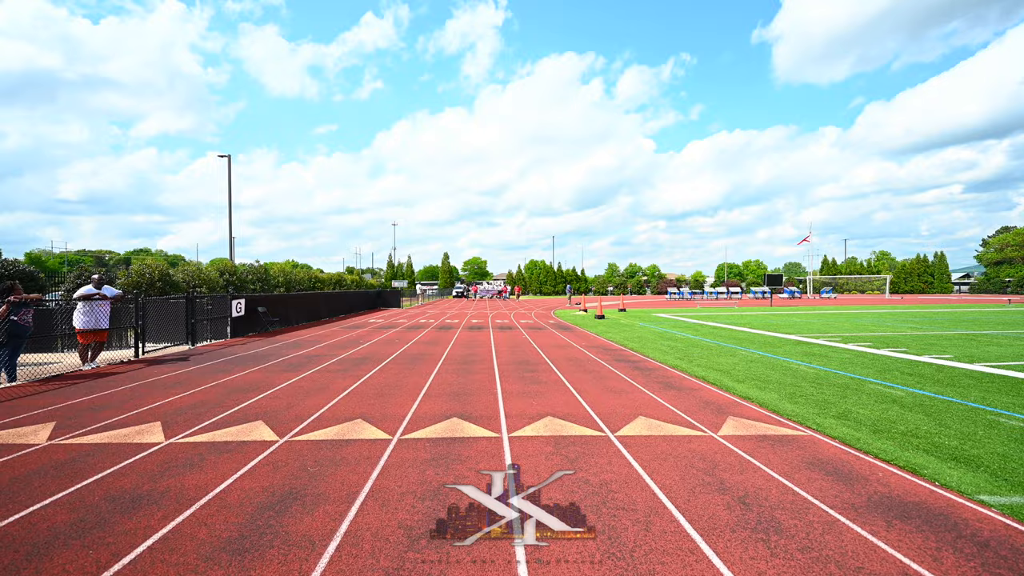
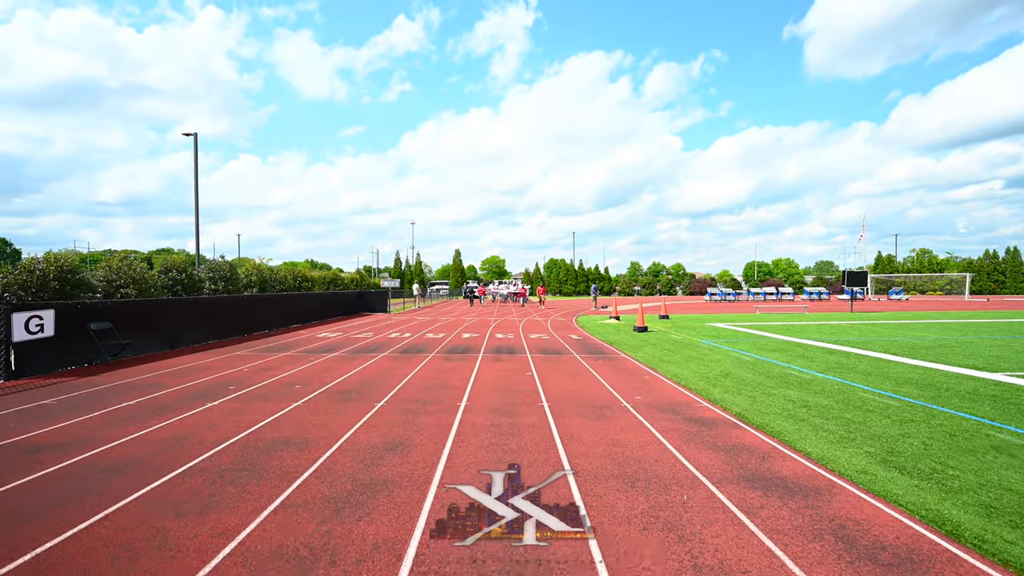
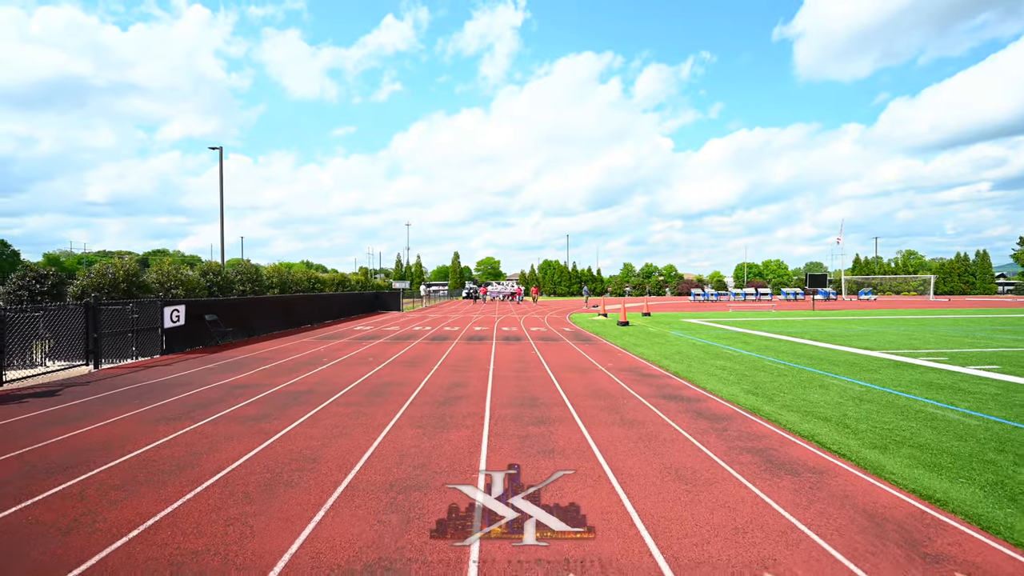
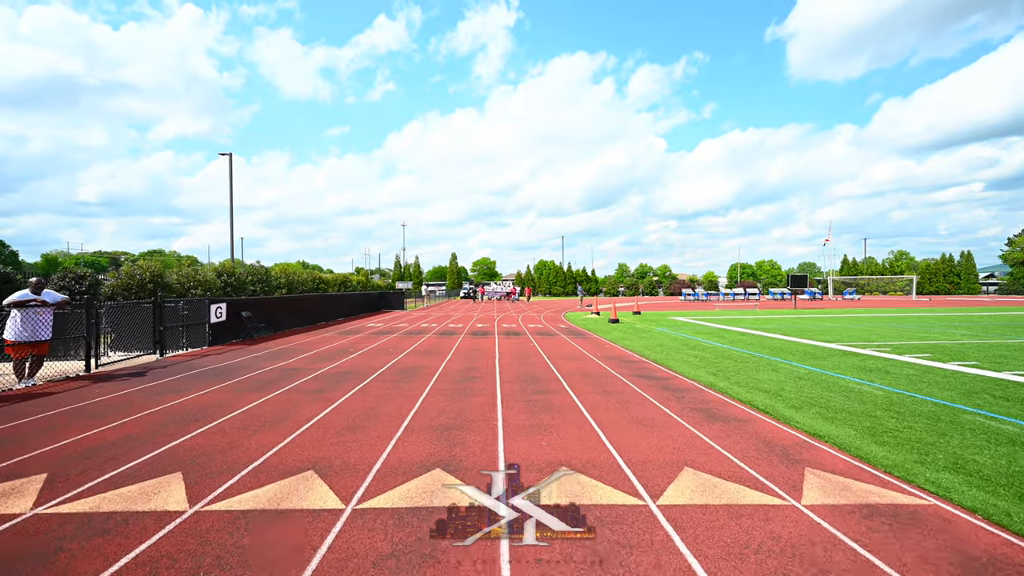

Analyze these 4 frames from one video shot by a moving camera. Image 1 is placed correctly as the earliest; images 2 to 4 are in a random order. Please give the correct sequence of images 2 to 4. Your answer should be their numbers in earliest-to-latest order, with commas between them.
4, 3, 2
